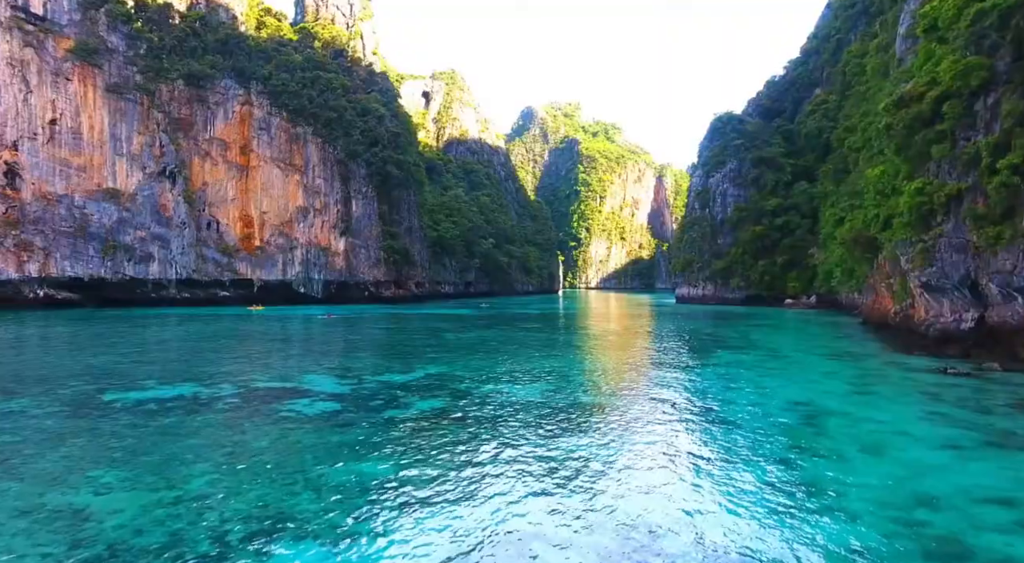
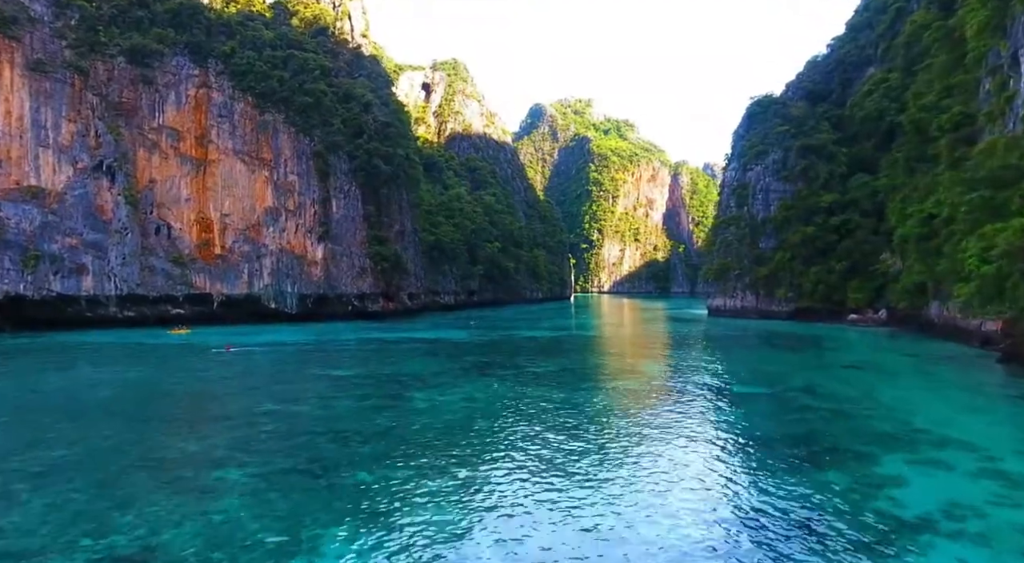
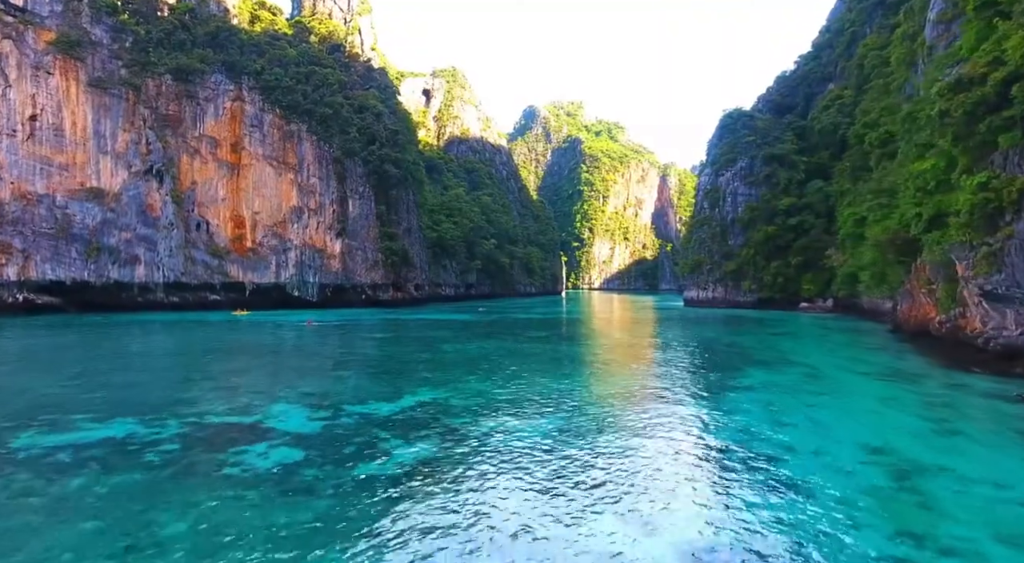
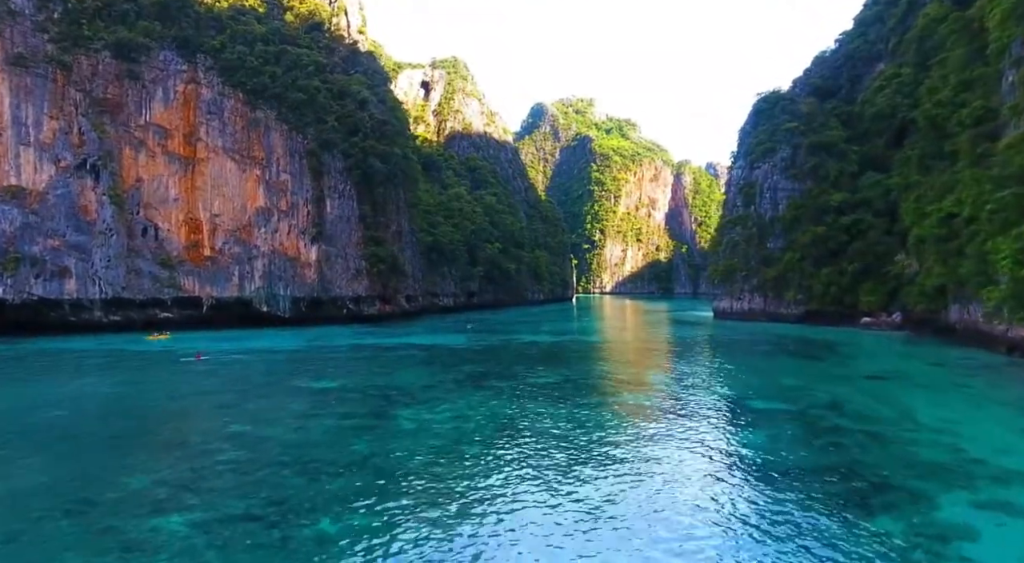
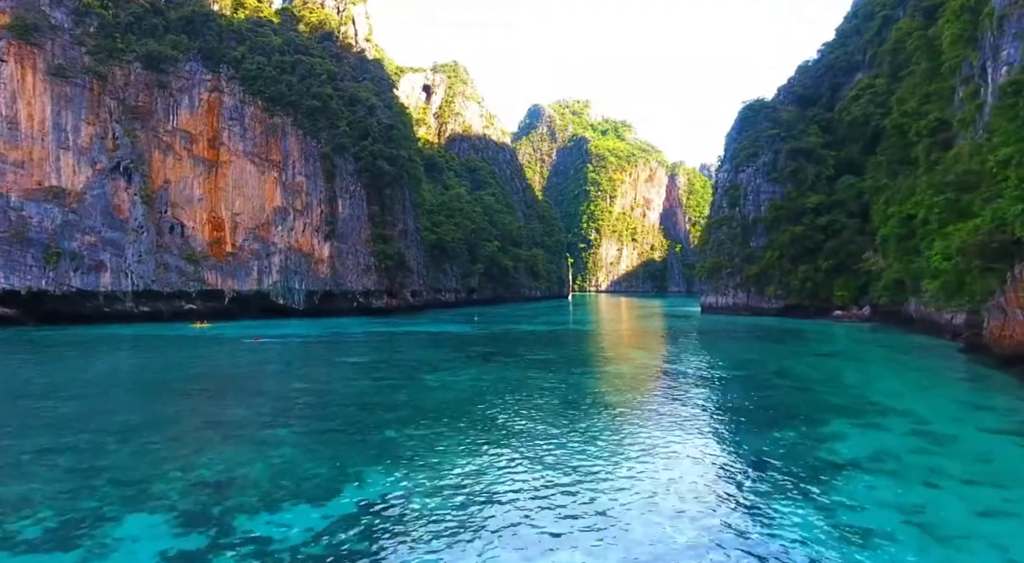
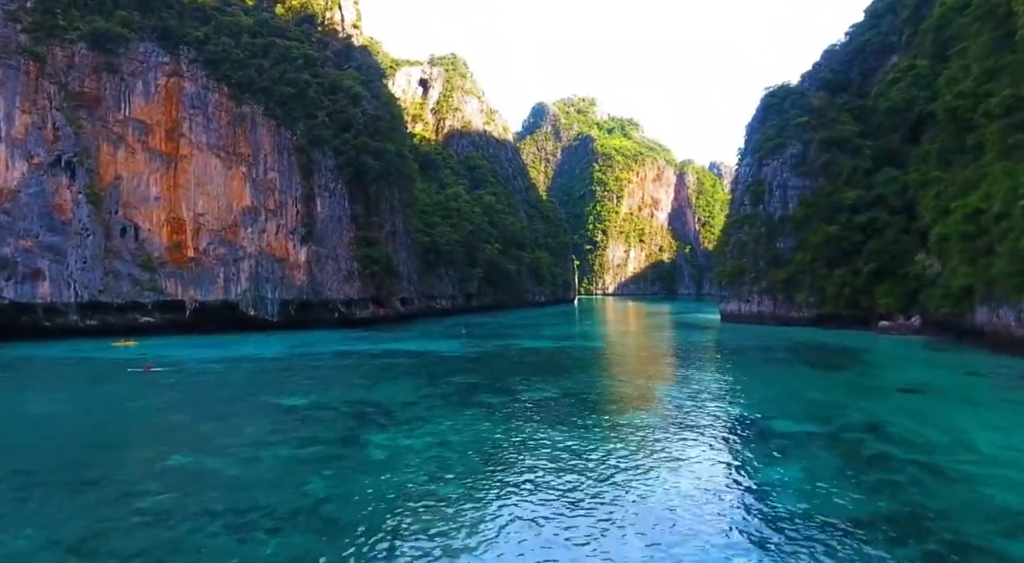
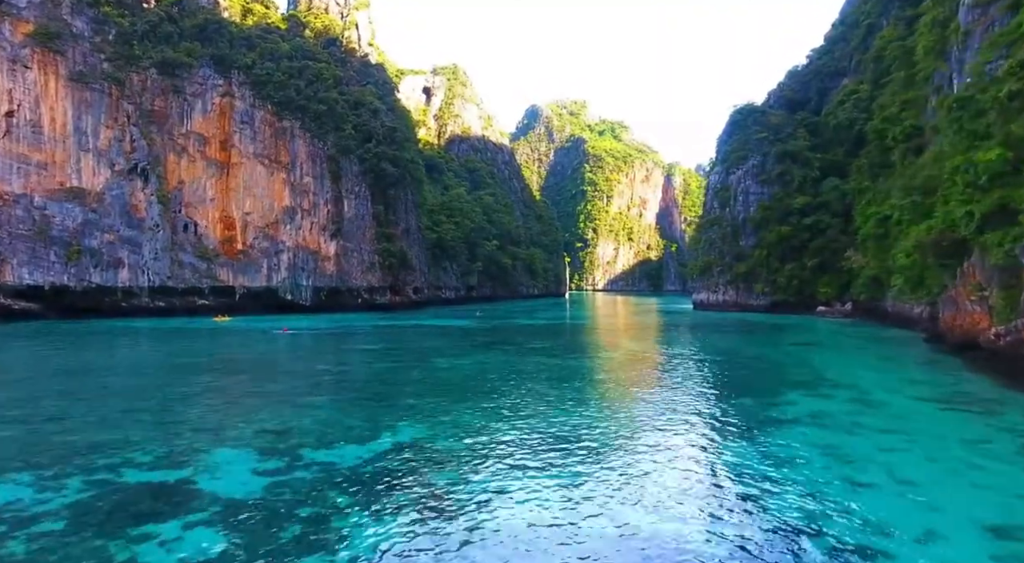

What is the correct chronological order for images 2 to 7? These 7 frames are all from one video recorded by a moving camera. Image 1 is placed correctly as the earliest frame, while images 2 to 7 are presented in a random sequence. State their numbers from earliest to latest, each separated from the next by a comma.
3, 7, 5, 2, 4, 6
